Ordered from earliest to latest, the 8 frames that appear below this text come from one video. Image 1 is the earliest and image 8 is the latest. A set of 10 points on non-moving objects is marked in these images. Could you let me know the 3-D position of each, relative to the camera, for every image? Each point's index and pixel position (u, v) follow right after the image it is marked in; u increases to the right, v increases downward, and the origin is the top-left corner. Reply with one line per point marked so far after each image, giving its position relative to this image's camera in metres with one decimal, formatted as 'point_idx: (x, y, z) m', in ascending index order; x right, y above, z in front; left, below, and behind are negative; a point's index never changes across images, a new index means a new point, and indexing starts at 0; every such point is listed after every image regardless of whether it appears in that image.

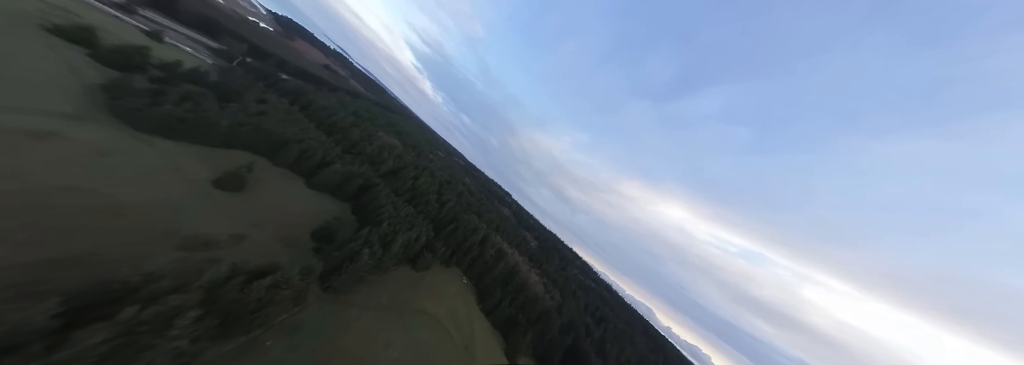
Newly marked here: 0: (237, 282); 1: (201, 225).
0: (-14.2, -5.1, +10.9) m
1: (-22.7, -3.1, +15.5) m
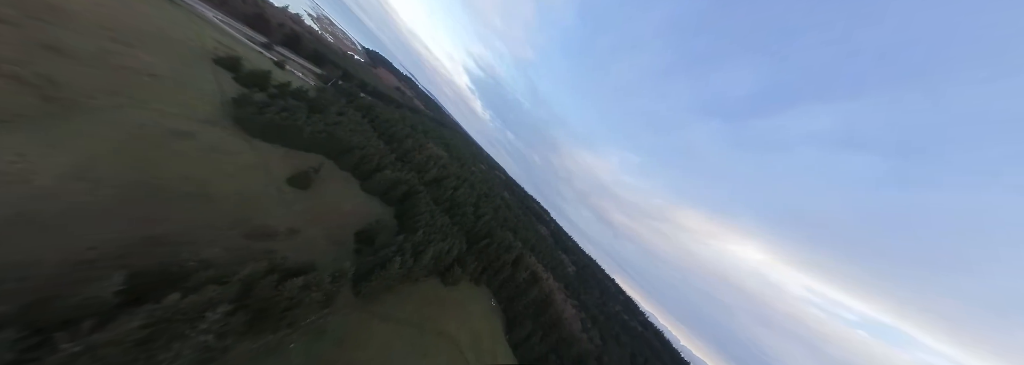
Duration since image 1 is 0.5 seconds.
0: (-12.5, -5.0, +11.1) m
1: (-19.8, -2.8, +17.3) m
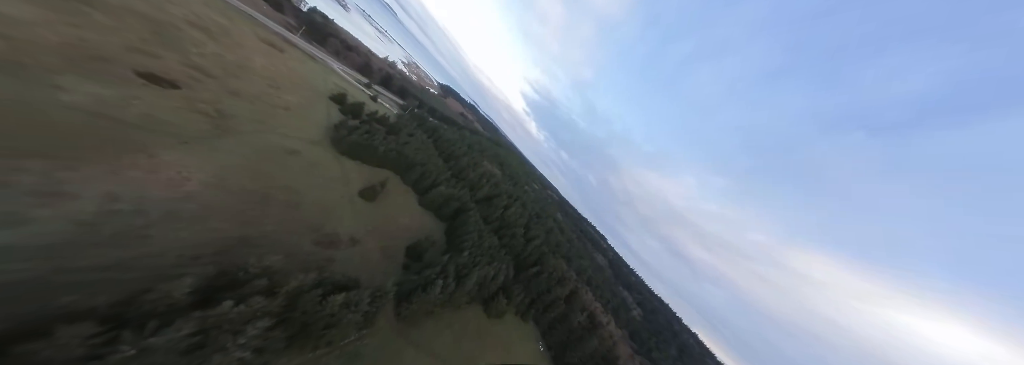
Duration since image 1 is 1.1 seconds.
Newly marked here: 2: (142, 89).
0: (-10.0, -5.6, +11.0) m
1: (-15.5, -3.8, +18.9) m
2: (-28.4, +7.2, +16.6) m
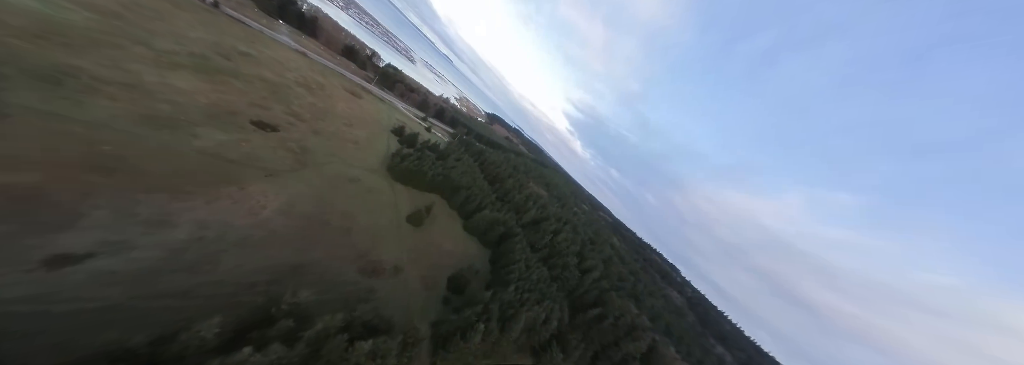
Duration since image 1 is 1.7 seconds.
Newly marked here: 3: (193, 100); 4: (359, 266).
0: (-7.5, -6.9, +9.6) m
1: (-11.3, -6.1, +18.6) m
2: (-24.5, +4.7, +20.2) m
3: (-28.6, +7.4, +19.1) m
4: (-11.7, -6.3, +16.3) m
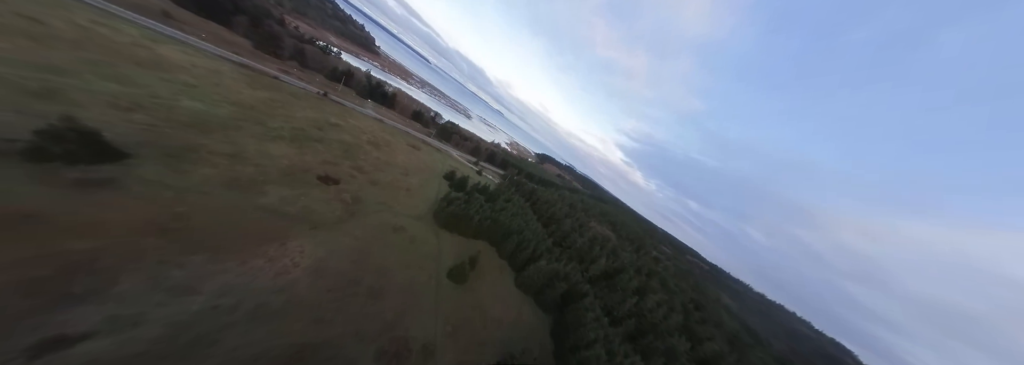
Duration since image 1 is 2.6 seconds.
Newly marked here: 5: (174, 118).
0: (-5.3, -8.6, +4.9) m
1: (-6.7, -9.6, +14.6) m
2: (-19.7, -0.5, +21.2) m
3: (-23.9, +2.1, +21.7) m
4: (-7.7, -9.5, +12.4) m
5: (-30.9, +5.9, +19.5) m
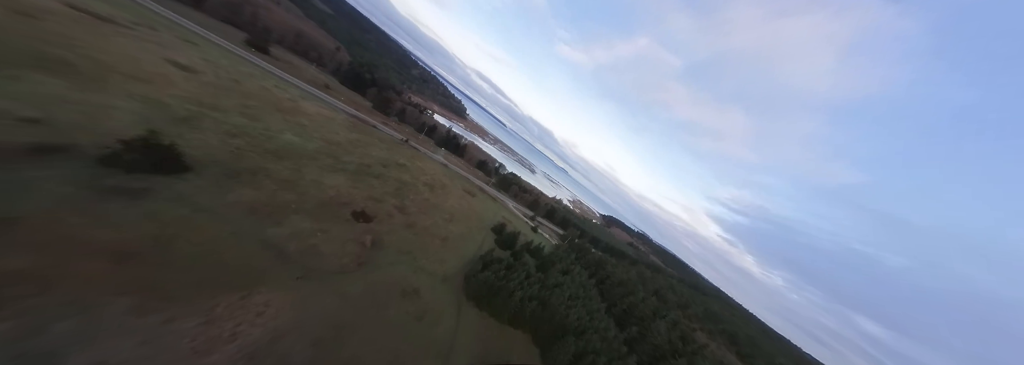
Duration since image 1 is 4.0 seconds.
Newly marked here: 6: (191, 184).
0: (-6.7, -8.1, -2.4) m
1: (-5.7, -11.5, +6.7) m
2: (-15.0, -3.6, +18.7) m
3: (-18.6, -0.9, +20.9) m
4: (-7.1, -10.8, +5.0) m
5: (-25.3, +3.8, +21.8) m
6: (-21.8, -0.1, +14.5) m
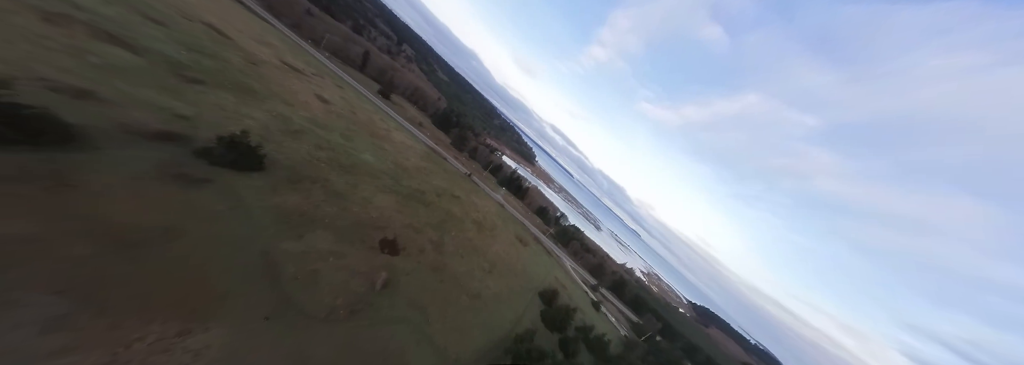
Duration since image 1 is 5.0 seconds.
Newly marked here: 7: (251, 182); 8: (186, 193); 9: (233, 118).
0: (-9.7, -5.5, -7.0) m
1: (-7.0, -11.1, +0.6) m
2: (-11.3, -5.1, +16.1) m
3: (-13.6, -2.7, +19.7) m
4: (-8.7, -9.8, -0.5) m
5: (-18.9, +2.5, +23.4) m
6: (-18.2, 0.0, +14.8) m
7: (-18.3, +0.1, +15.0) m
8: (-18.3, -0.5, +12.0) m
9: (-24.3, +5.7, +18.6) m
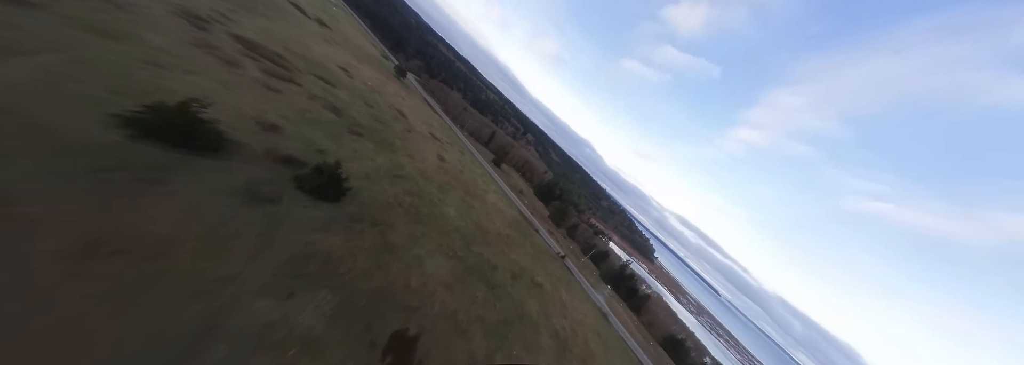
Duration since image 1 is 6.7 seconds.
0: (-15.3, +0.6, -10.3) m
1: (-11.0, -7.6, -6.9) m
2: (-7.2, -7.4, +9.8) m
3: (-7.2, -6.4, +14.7) m
4: (-12.6, -5.9, -6.6) m
5: (-9.2, -2.6, +21.7) m
6: (-12.7, -1.8, +13.5) m
7: (-12.6, -1.8, +13.6) m
8: (-14.0, -1.3, +11.0) m
9: (-15.3, +2.4, +21.1) m
